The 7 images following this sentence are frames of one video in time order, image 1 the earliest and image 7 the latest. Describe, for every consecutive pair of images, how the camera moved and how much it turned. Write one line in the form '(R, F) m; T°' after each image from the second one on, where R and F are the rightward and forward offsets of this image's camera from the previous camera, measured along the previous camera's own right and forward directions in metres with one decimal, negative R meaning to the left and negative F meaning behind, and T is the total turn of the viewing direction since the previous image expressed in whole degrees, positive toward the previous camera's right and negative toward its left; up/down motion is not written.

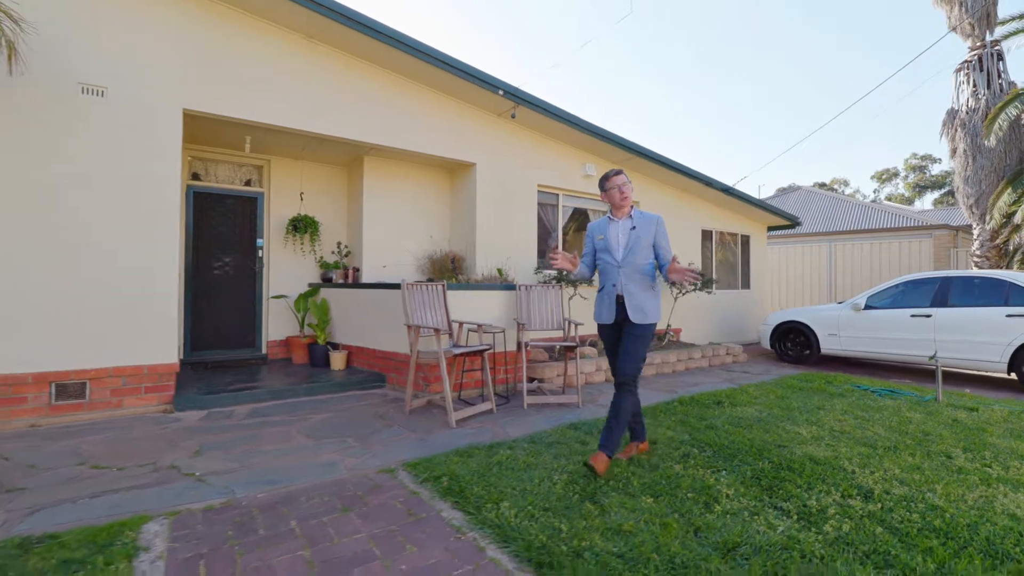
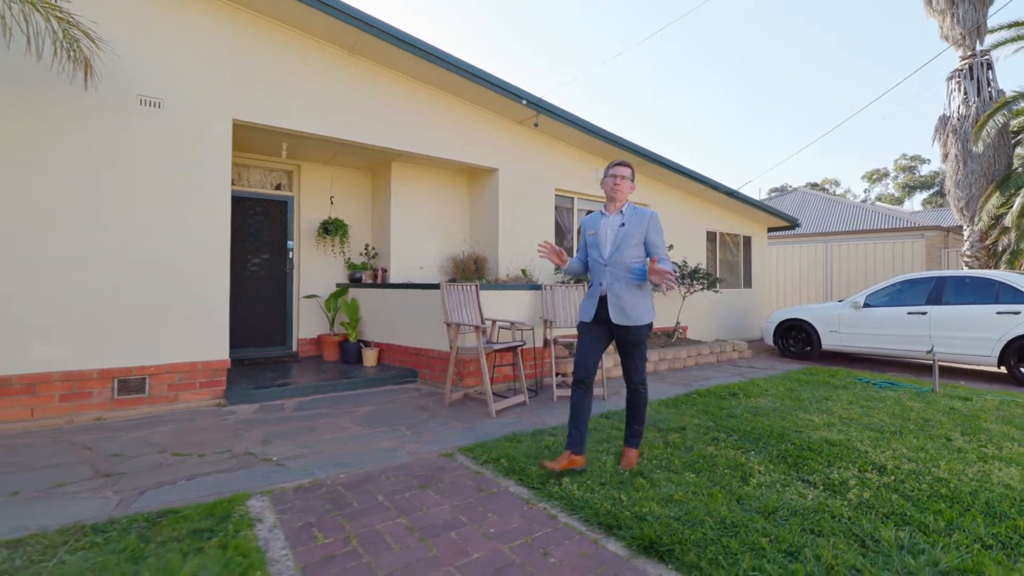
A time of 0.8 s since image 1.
(-0.4, -0.3) m; +1°
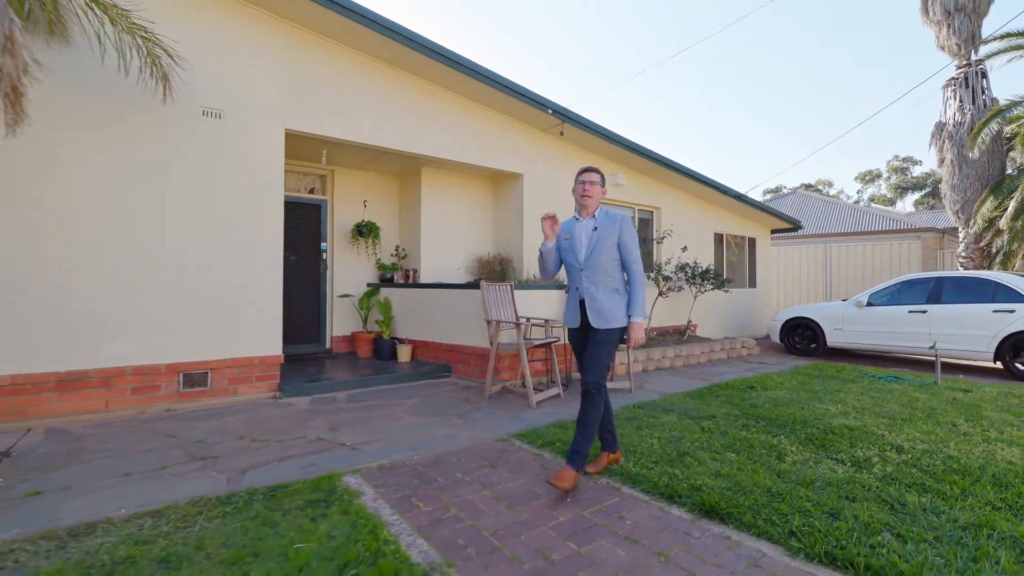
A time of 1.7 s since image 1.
(-0.4, -0.3) m; +1°
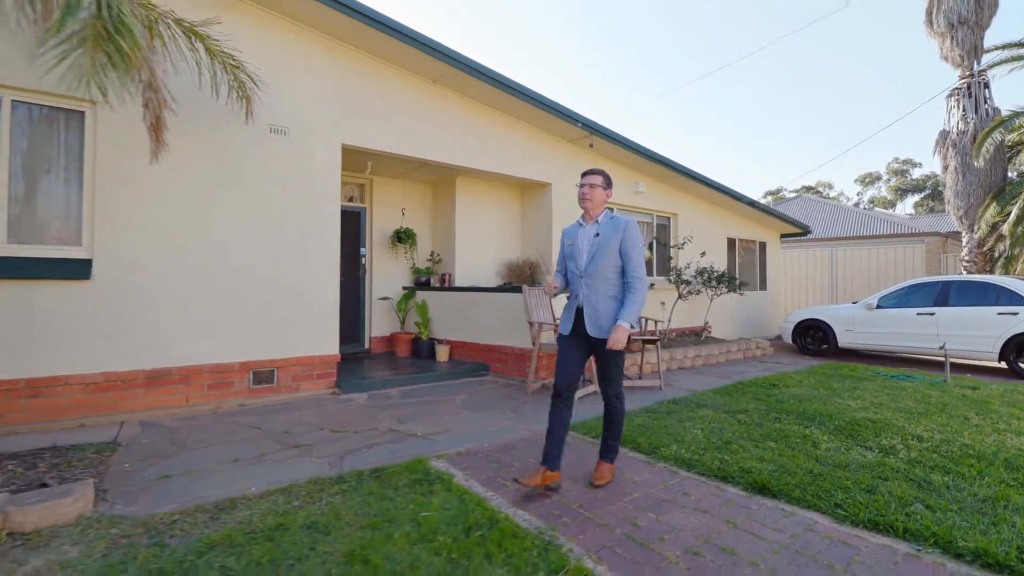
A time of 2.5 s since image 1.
(-0.5, -0.4) m; 0°
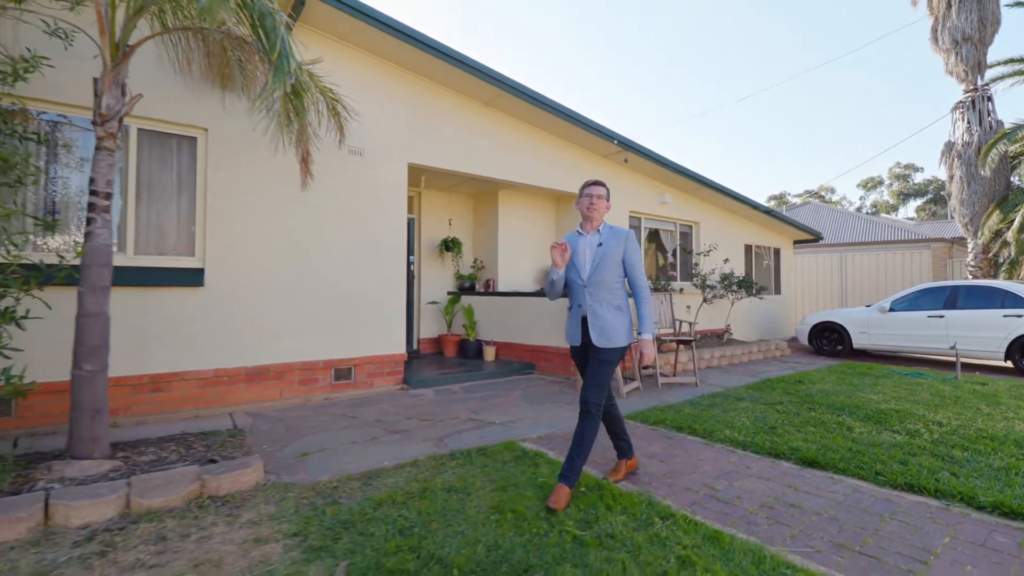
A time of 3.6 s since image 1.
(-0.6, -0.6) m; 0°
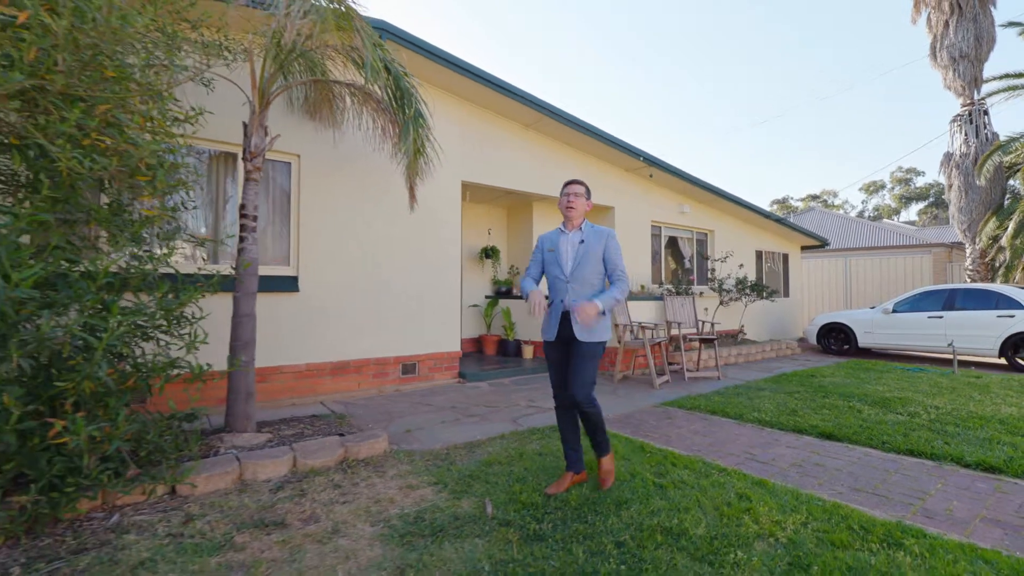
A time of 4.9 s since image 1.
(-0.6, -0.8) m; 0°
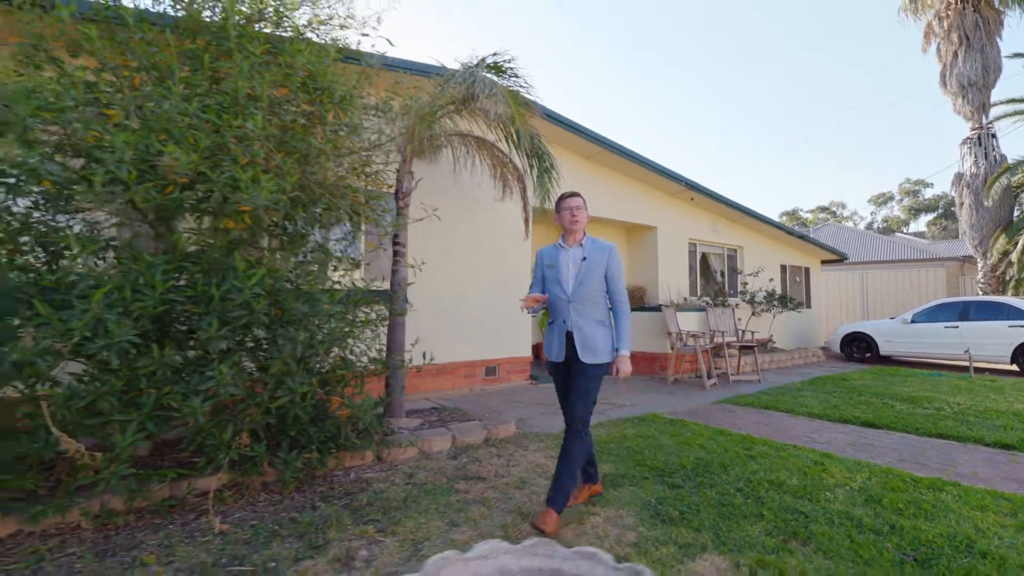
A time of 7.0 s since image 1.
(-1.0, -1.0) m; -1°
